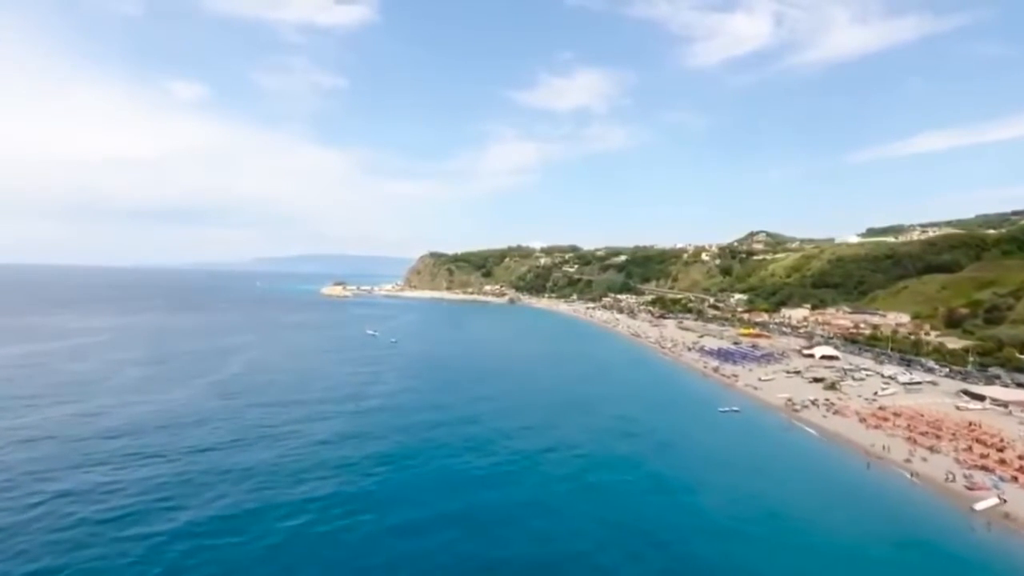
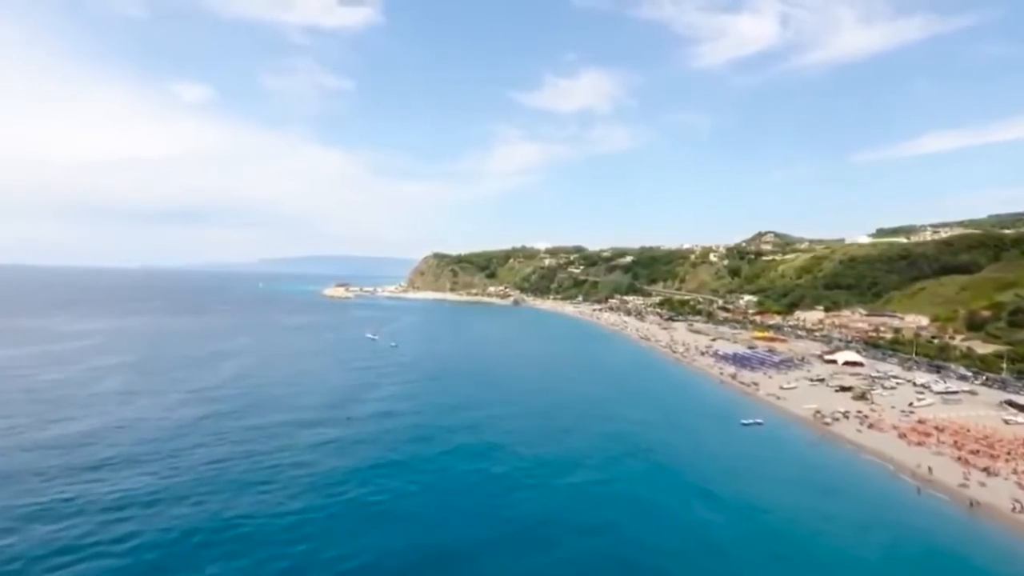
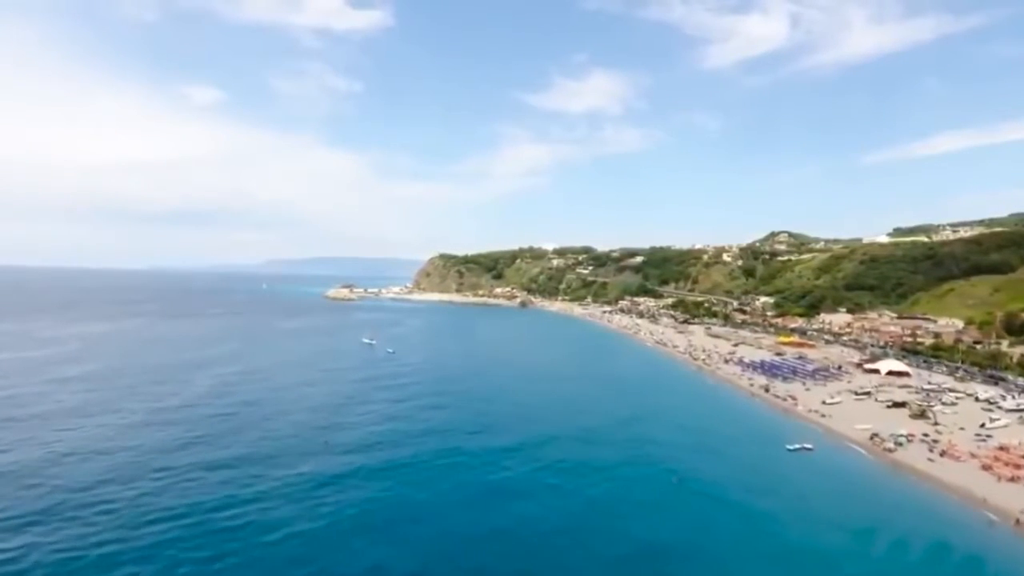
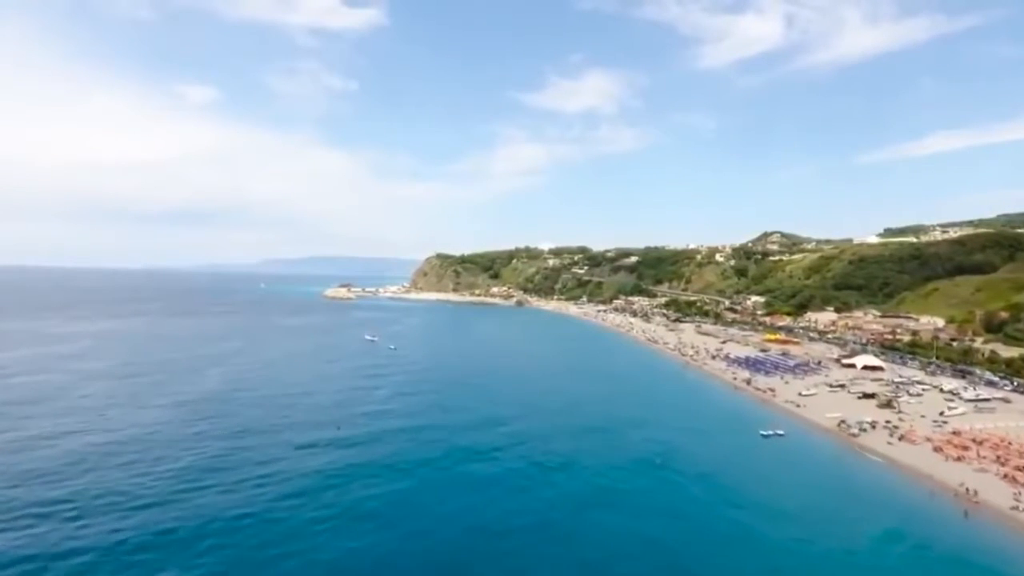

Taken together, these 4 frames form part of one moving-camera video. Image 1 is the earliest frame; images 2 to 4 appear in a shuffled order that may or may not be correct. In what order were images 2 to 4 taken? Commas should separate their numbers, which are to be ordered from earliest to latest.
2, 4, 3
